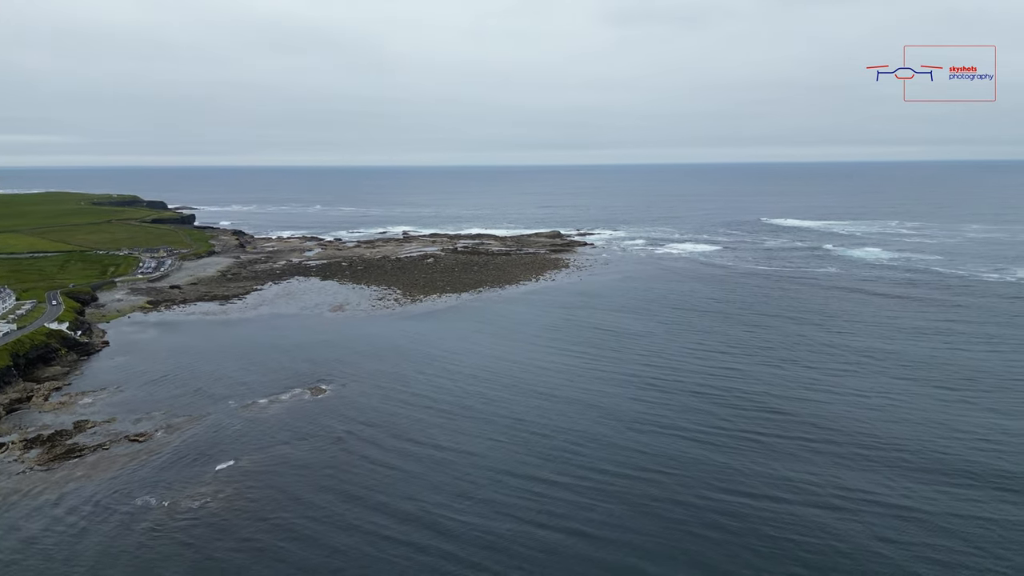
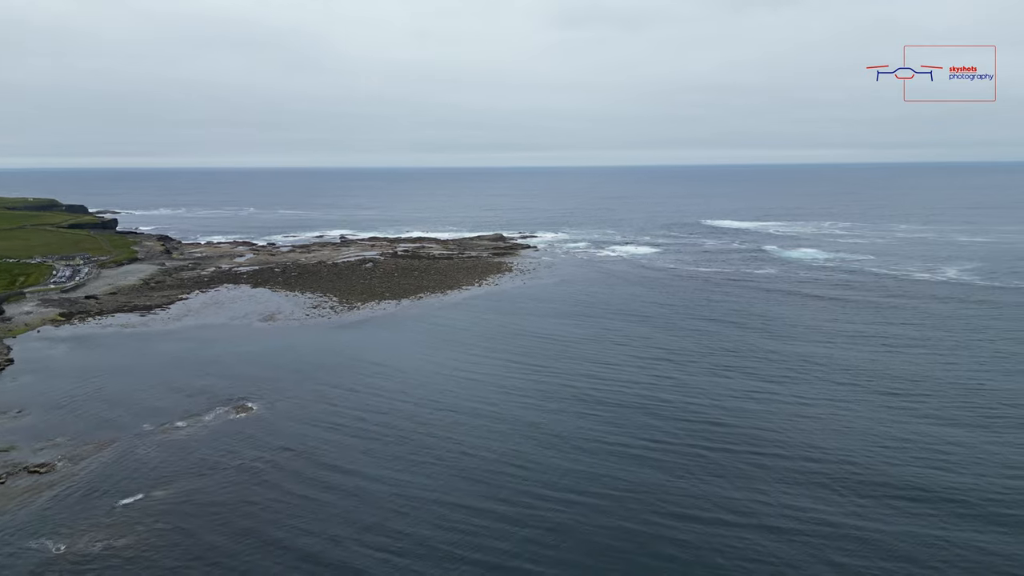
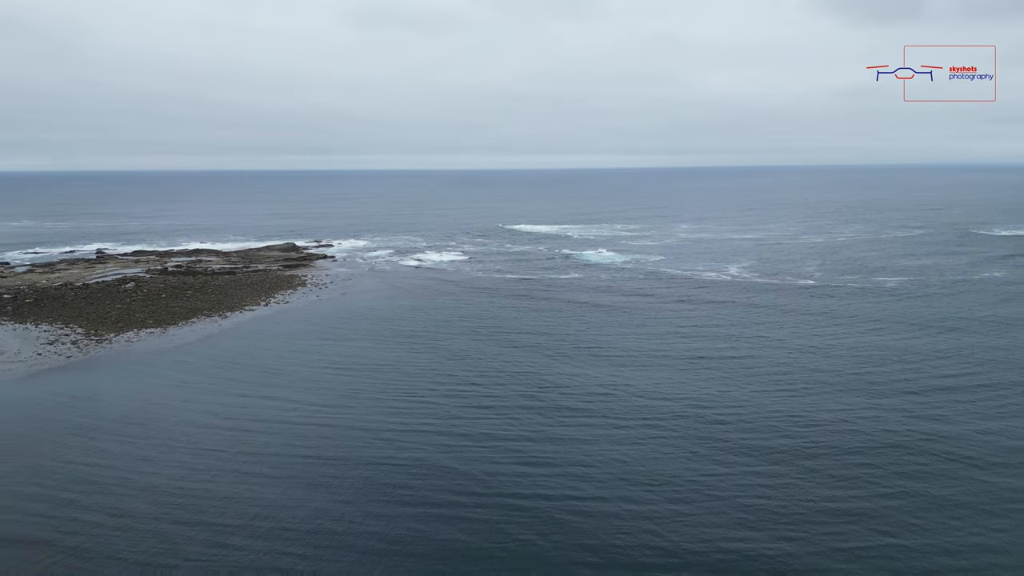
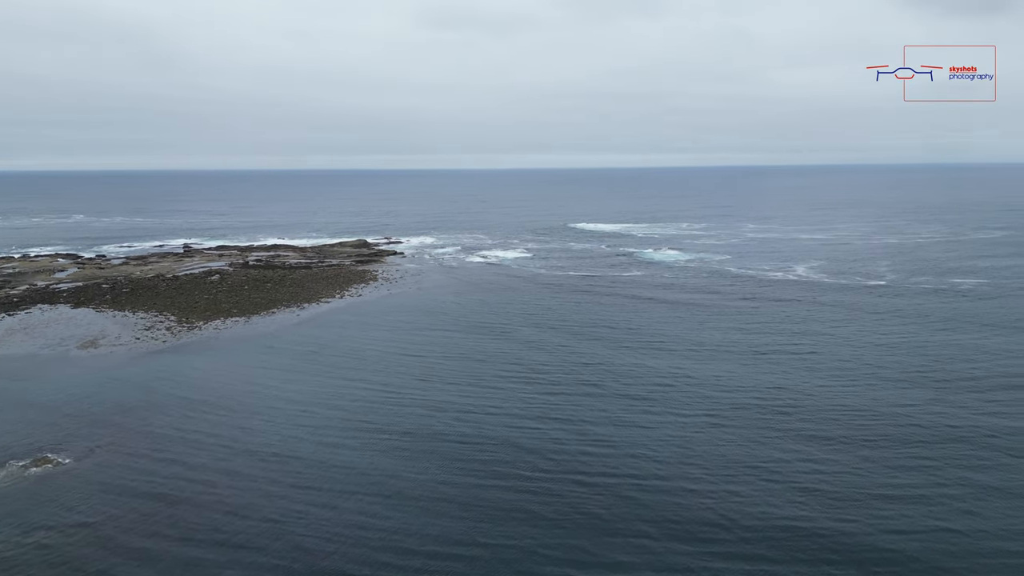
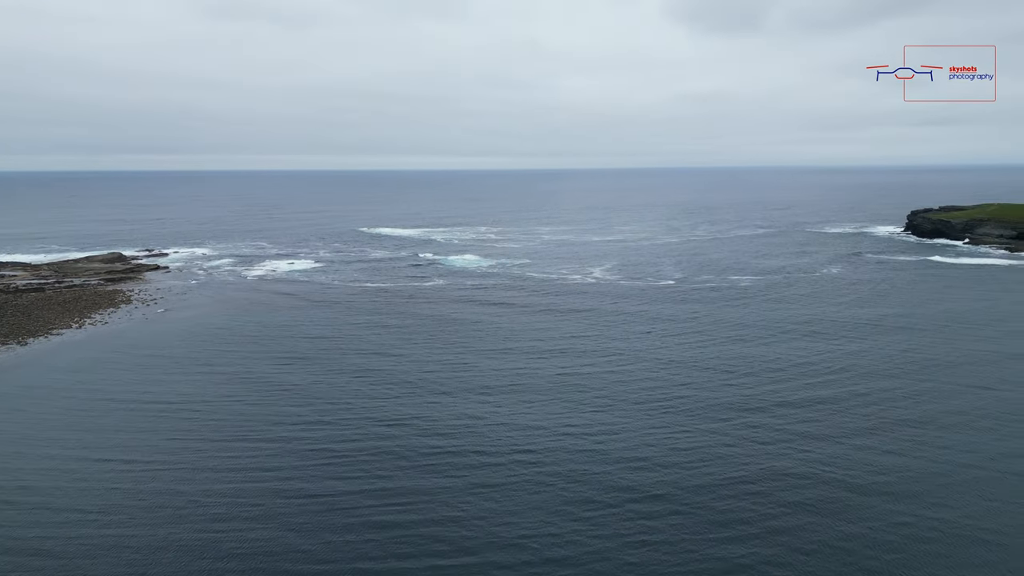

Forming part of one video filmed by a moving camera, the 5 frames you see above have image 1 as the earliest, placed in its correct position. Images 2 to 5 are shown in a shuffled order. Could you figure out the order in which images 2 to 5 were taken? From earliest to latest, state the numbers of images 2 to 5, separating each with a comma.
2, 4, 3, 5
